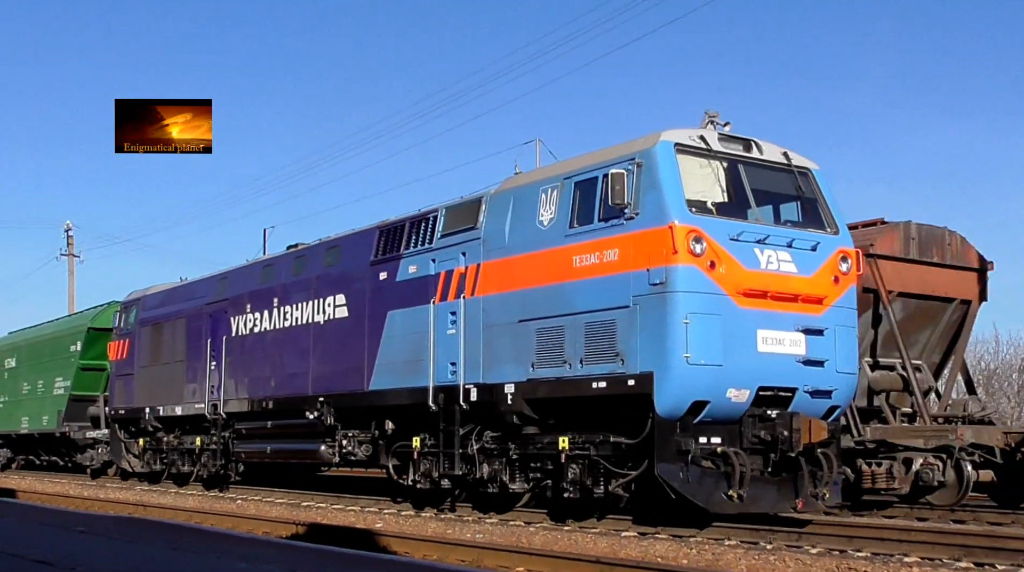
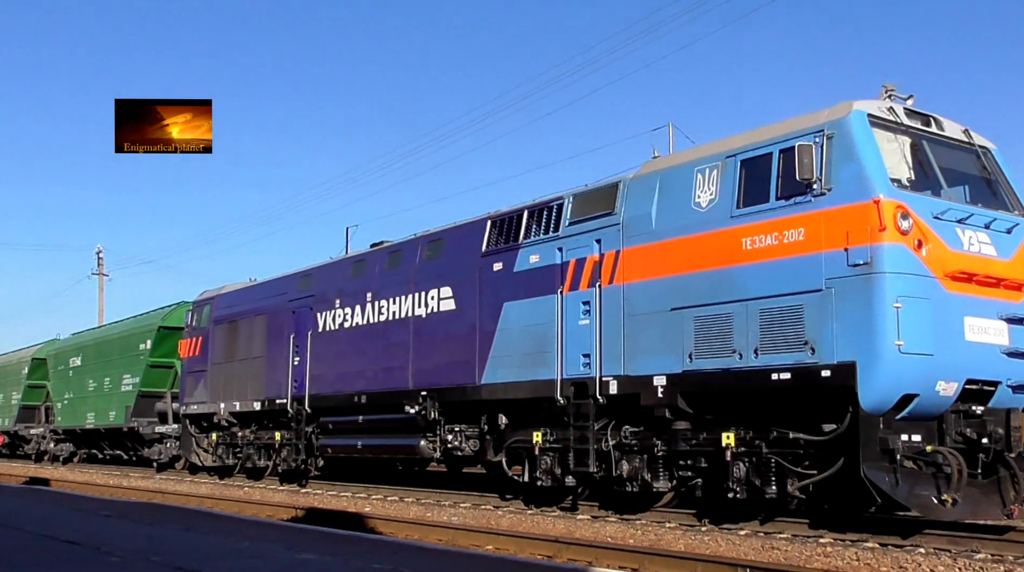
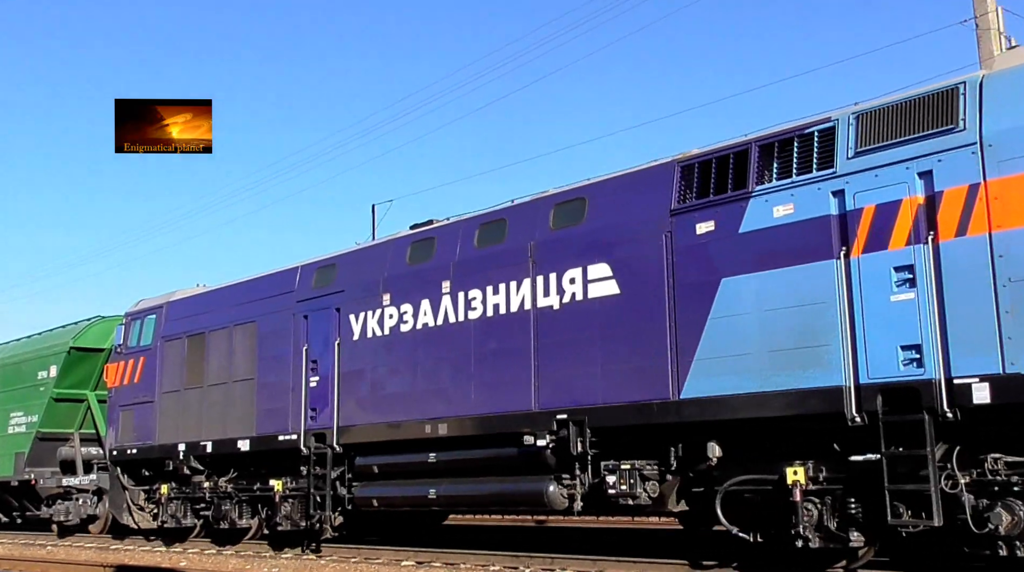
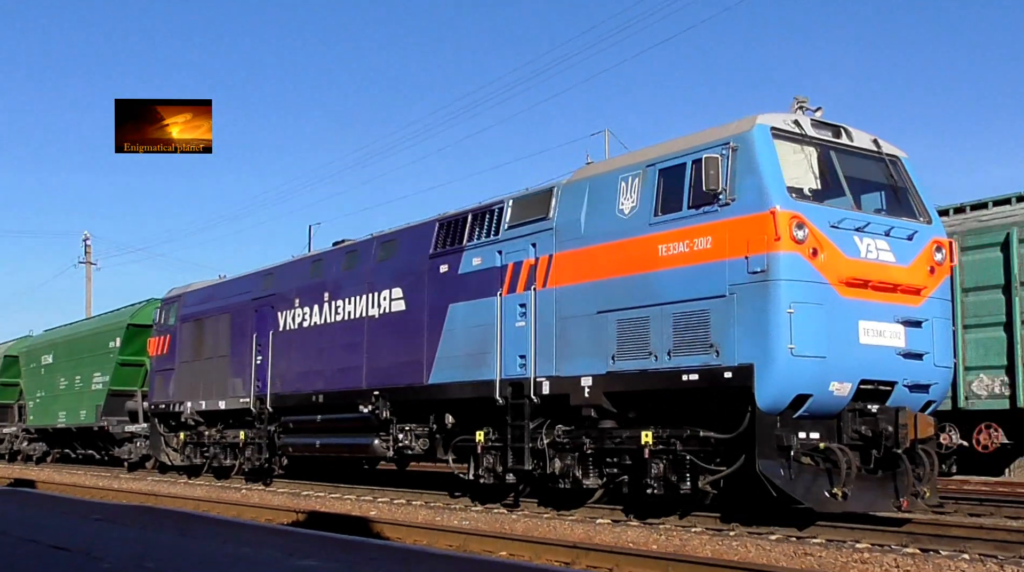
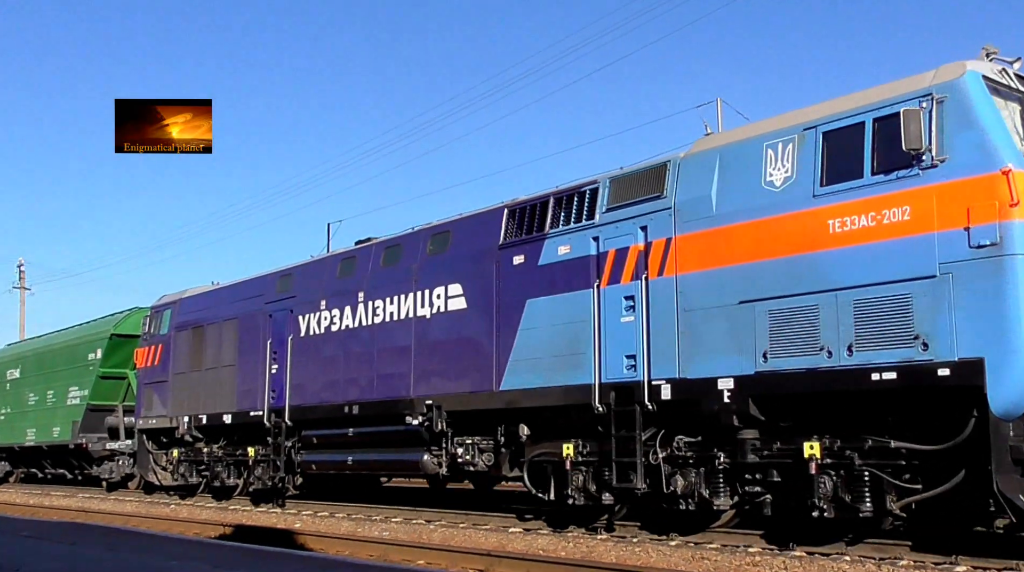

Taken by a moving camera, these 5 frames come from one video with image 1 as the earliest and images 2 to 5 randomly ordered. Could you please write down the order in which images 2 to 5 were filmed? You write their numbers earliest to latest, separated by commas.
4, 2, 5, 3
